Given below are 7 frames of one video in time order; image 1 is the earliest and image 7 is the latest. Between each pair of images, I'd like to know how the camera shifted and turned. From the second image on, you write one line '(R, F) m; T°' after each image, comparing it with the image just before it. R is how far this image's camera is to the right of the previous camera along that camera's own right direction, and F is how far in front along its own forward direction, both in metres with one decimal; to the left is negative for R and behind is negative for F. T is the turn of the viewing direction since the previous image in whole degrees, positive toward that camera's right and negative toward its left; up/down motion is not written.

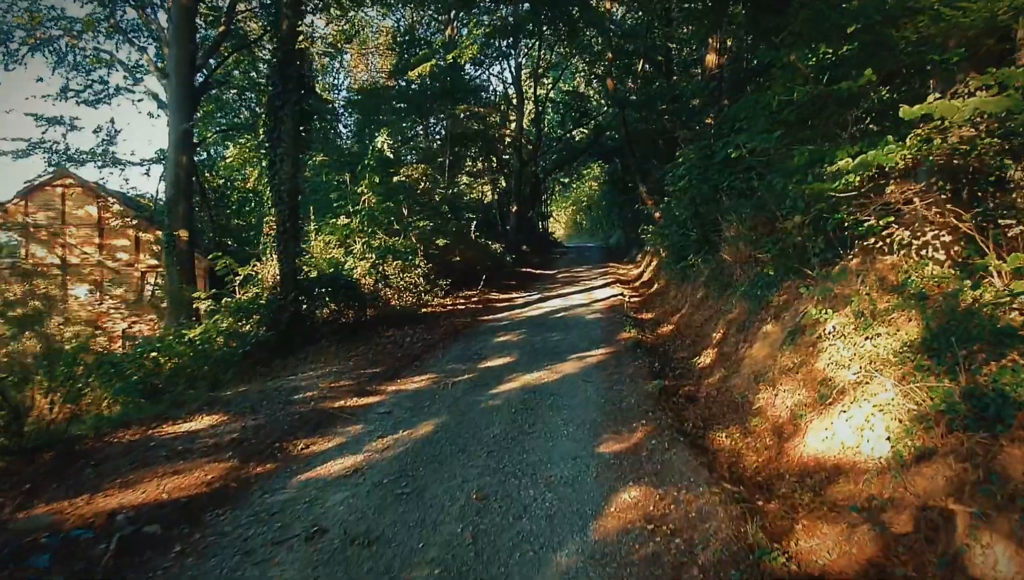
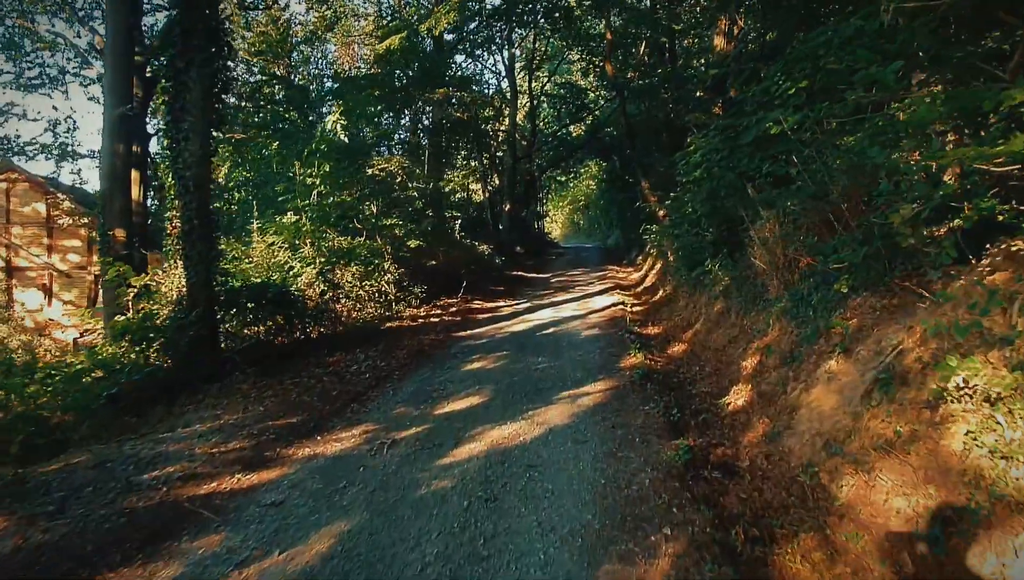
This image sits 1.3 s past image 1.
(+0.2, +2.2) m; 0°
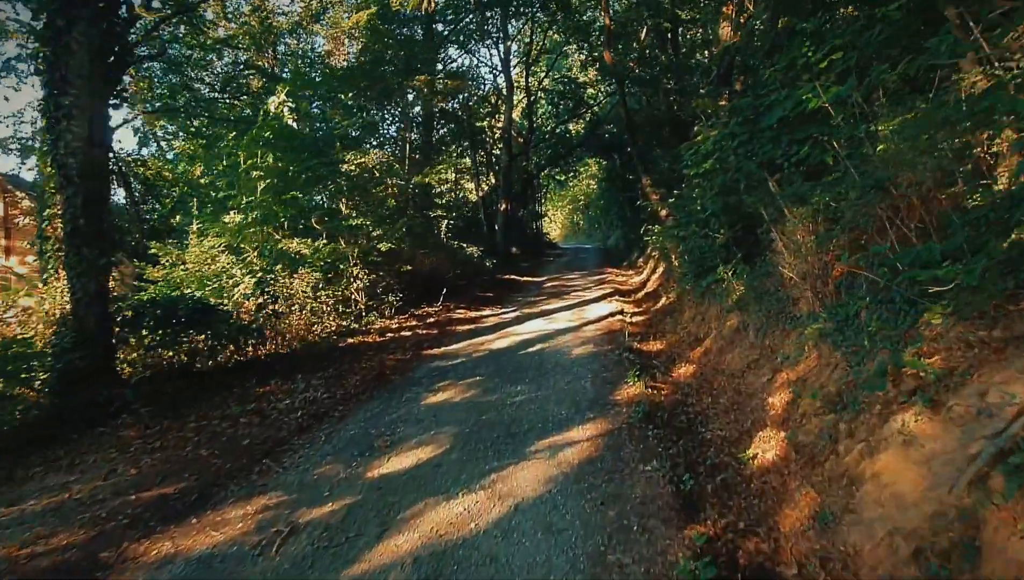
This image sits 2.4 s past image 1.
(+0.3, +1.6) m; 0°
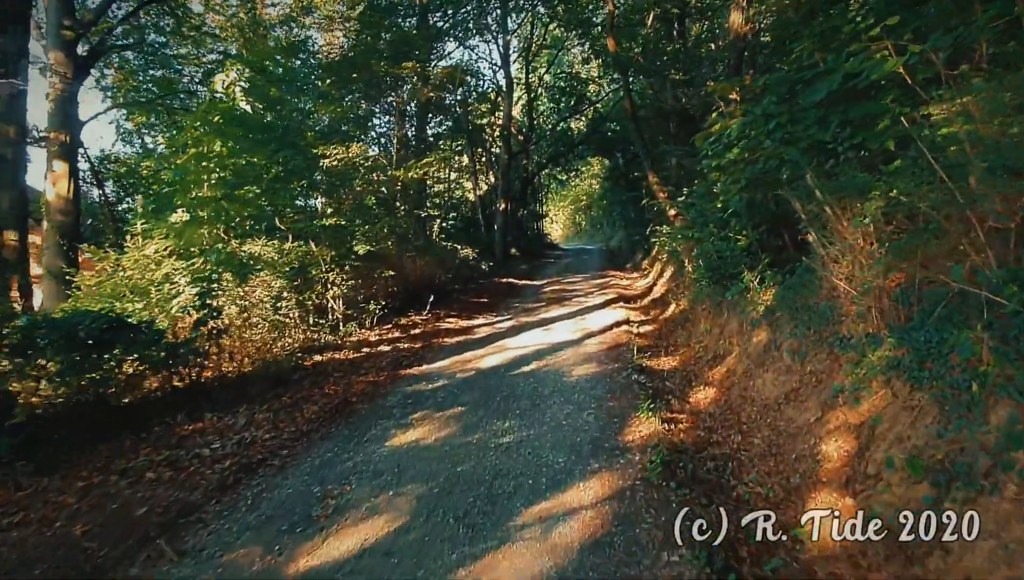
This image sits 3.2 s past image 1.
(+0.1, +1.3) m; 0°
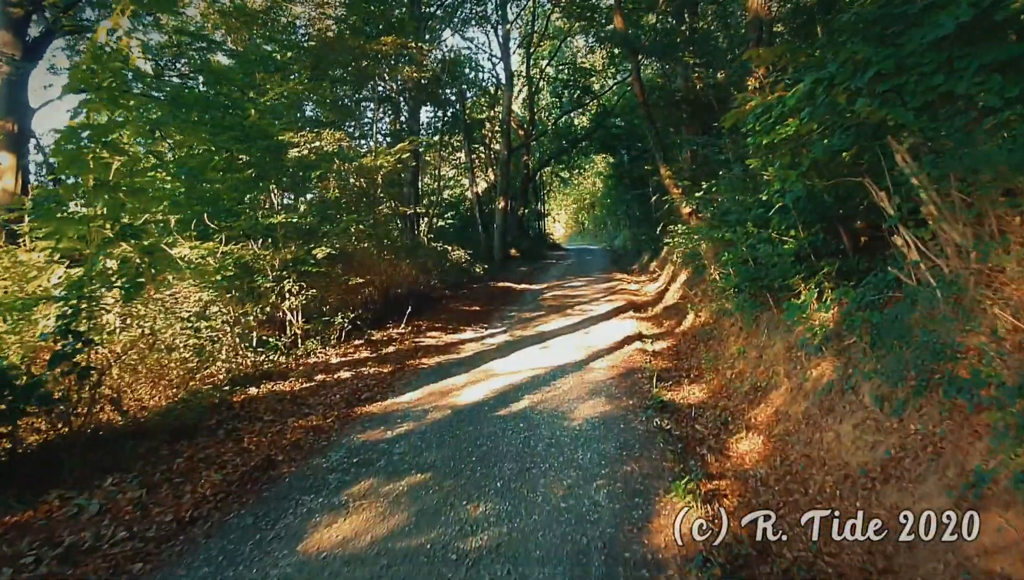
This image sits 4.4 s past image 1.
(+0.1, +1.9) m; 0°
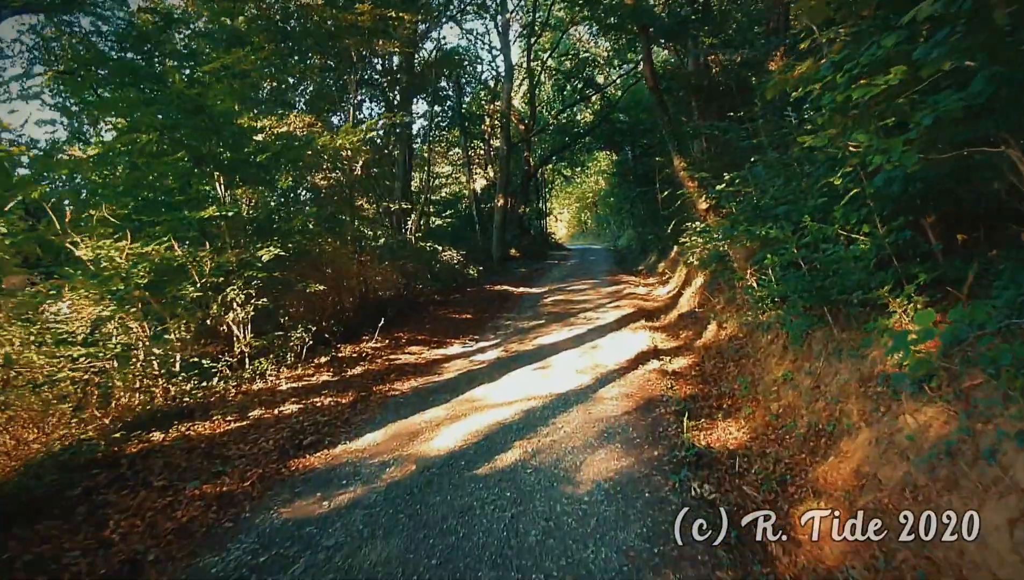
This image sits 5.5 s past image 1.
(+0.1, +1.7) m; 0°
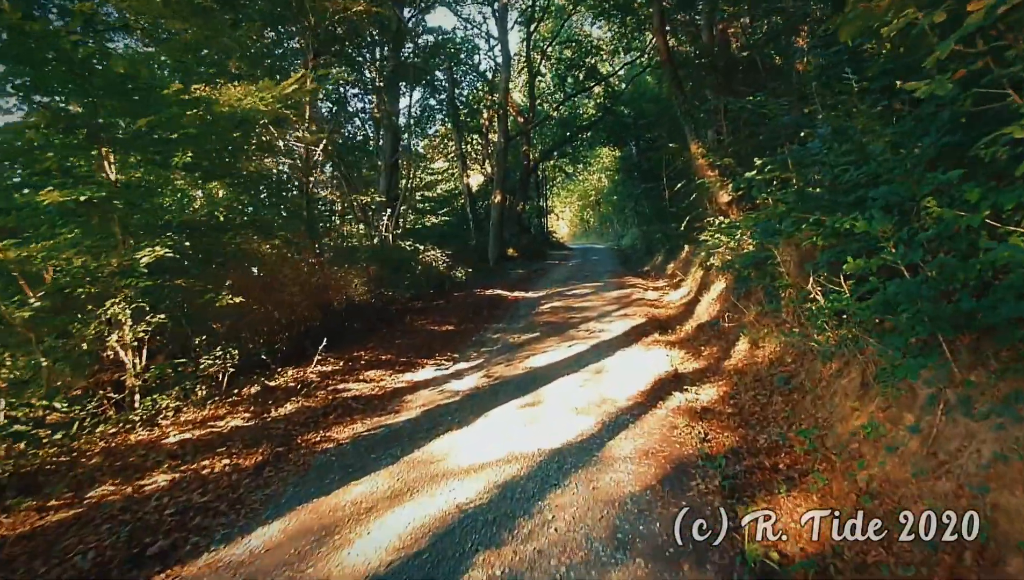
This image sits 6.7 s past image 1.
(+0.2, +2.0) m; 0°
